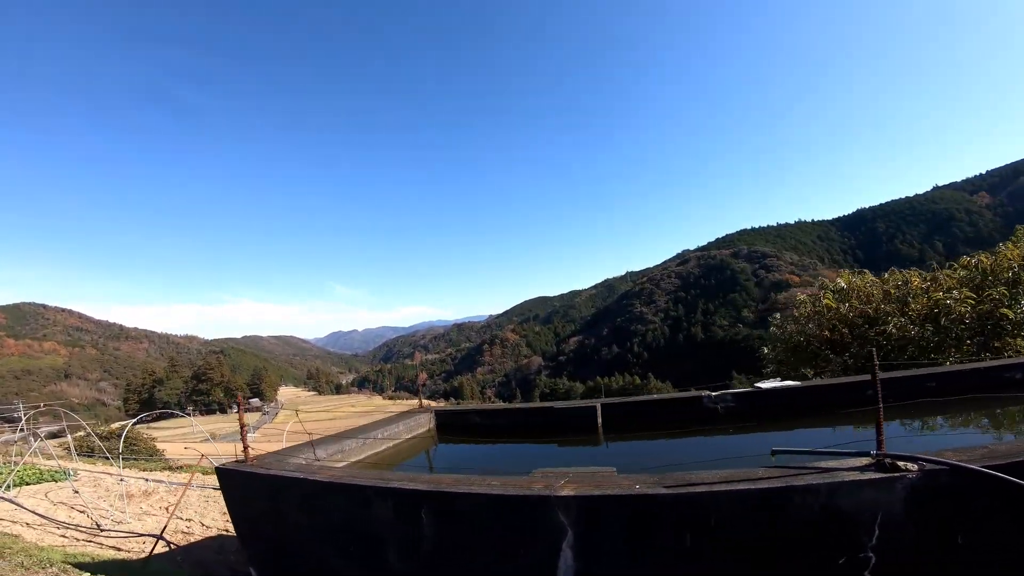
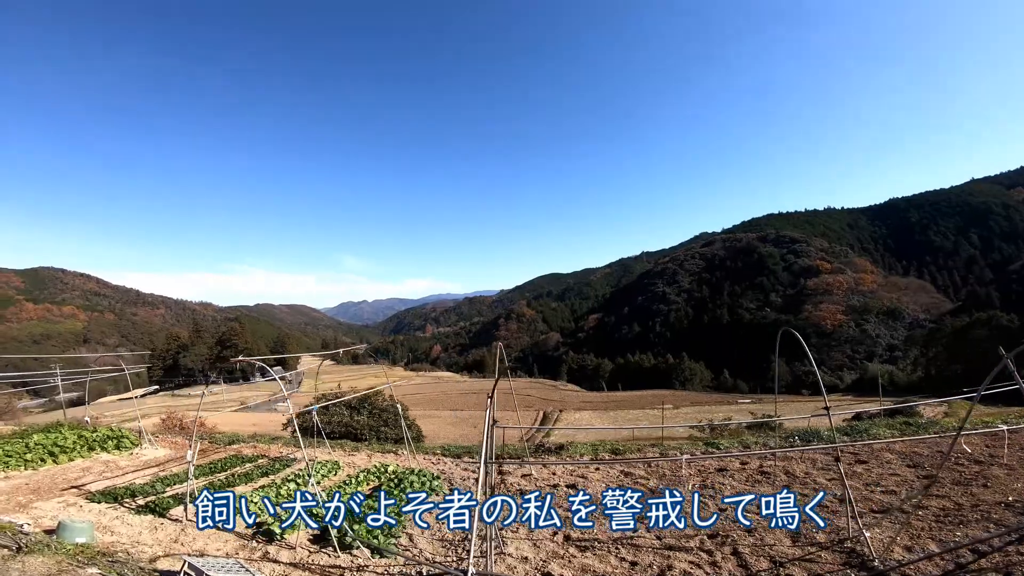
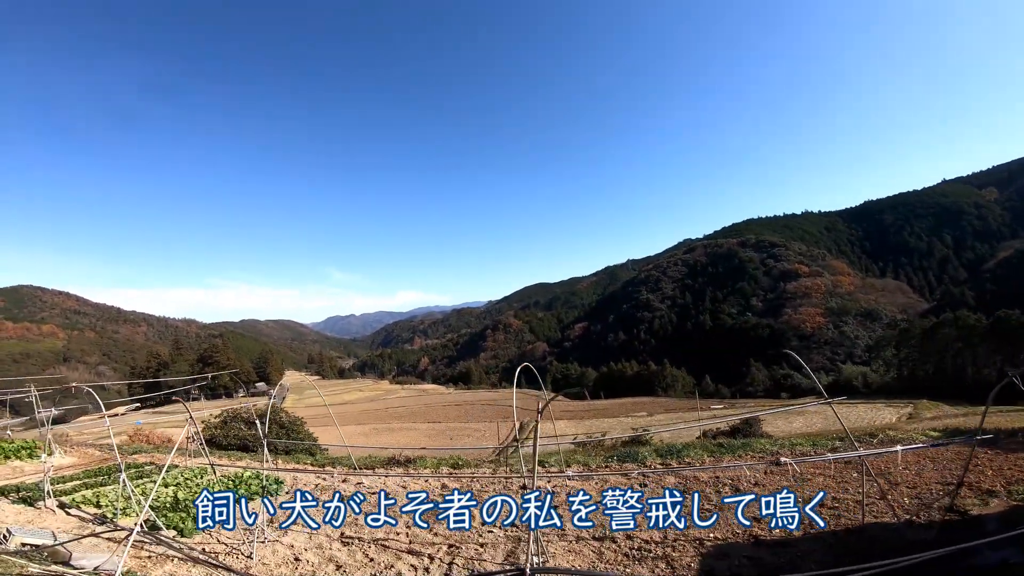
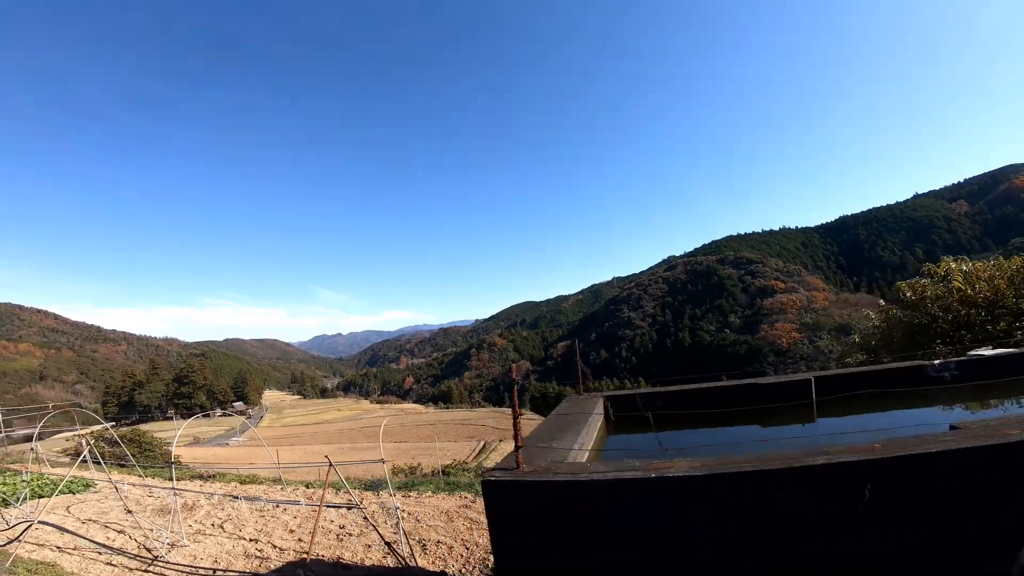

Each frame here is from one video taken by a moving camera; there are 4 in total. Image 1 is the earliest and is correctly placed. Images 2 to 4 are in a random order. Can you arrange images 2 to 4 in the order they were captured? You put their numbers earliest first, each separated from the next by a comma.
4, 3, 2
